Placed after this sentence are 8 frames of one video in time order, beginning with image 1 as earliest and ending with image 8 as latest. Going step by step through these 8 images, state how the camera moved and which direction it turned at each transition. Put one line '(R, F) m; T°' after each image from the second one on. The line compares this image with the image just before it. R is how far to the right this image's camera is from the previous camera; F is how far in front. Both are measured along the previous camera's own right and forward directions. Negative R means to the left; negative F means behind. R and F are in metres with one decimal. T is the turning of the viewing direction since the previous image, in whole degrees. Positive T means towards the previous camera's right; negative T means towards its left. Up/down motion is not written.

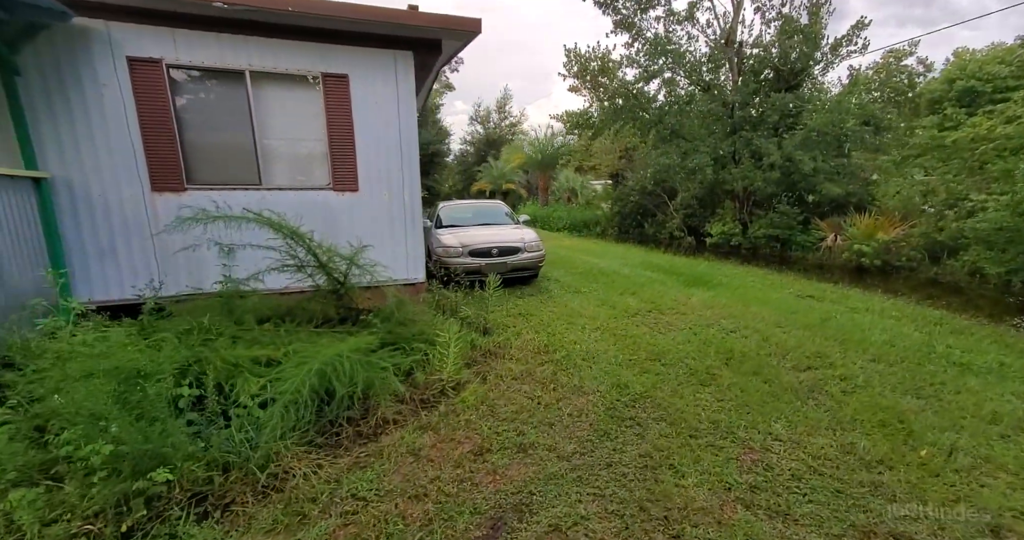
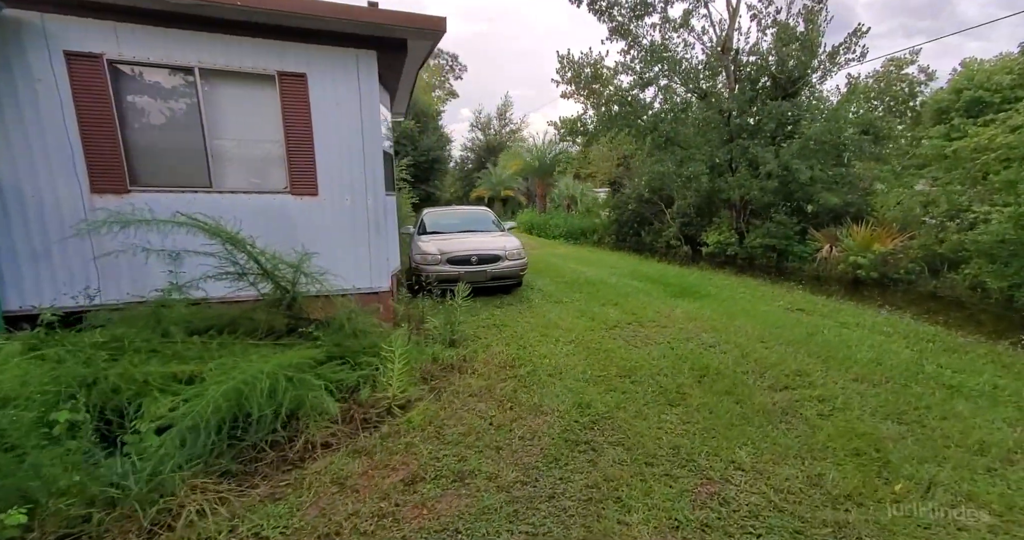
(+0.3, +0.2) m; 0°
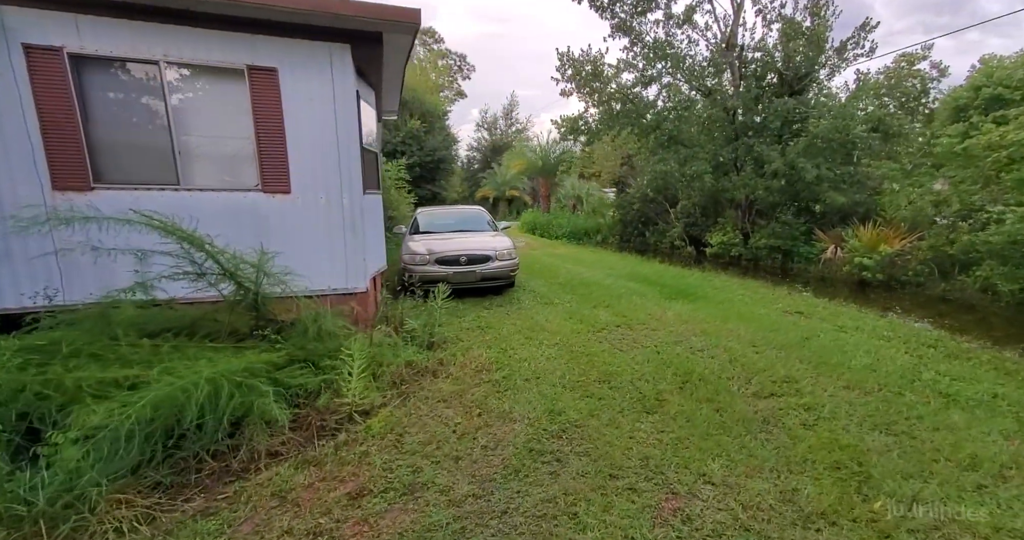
(+0.3, +0.1) m; -1°
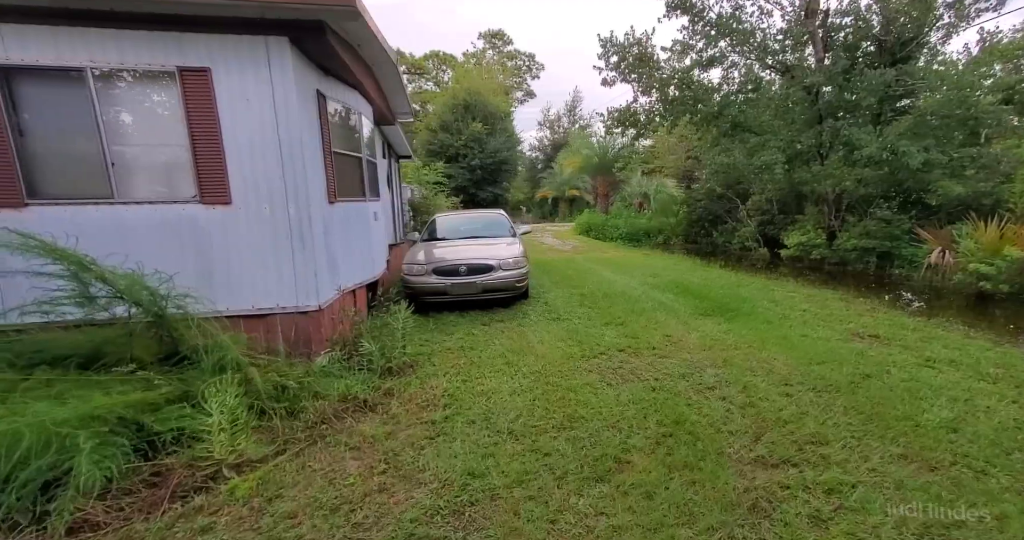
(+0.9, +0.7) m; -10°
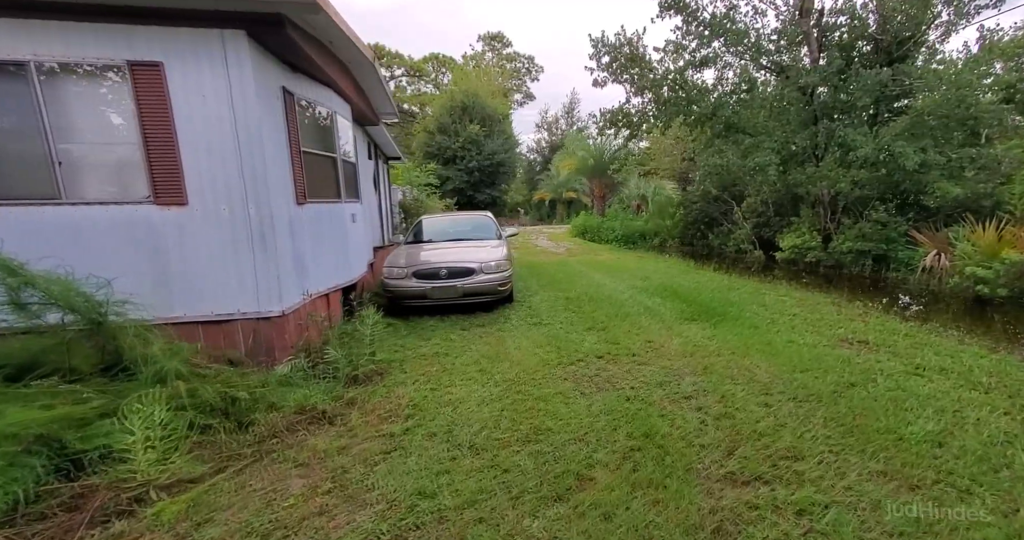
(+0.3, +0.1) m; 0°
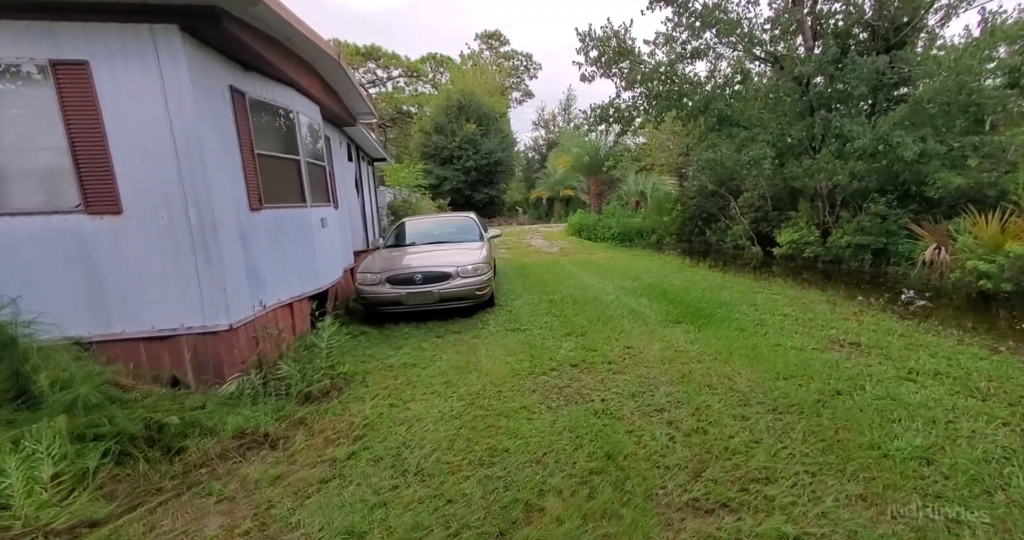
(+0.3, +0.2) m; -1°
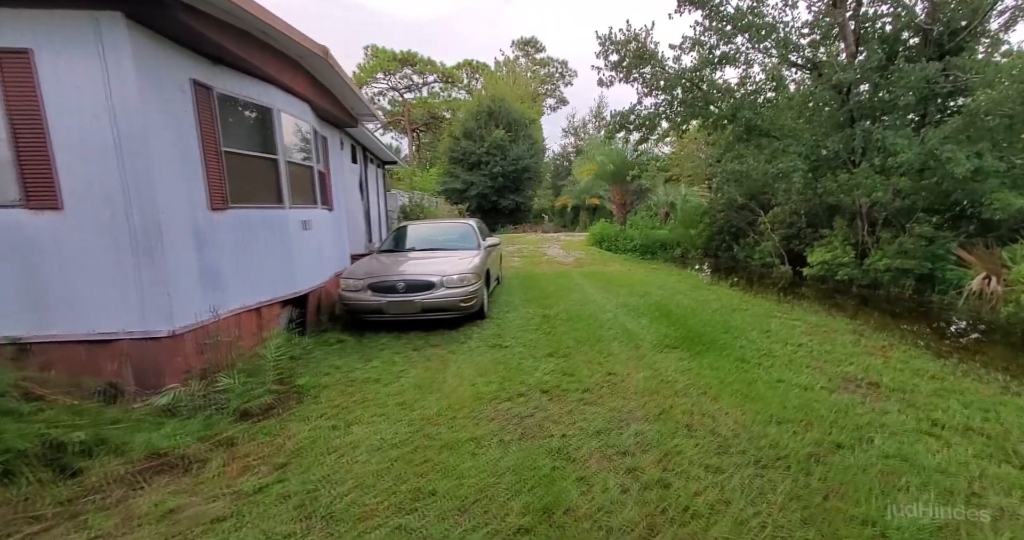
(+0.5, +0.3) m; -4°
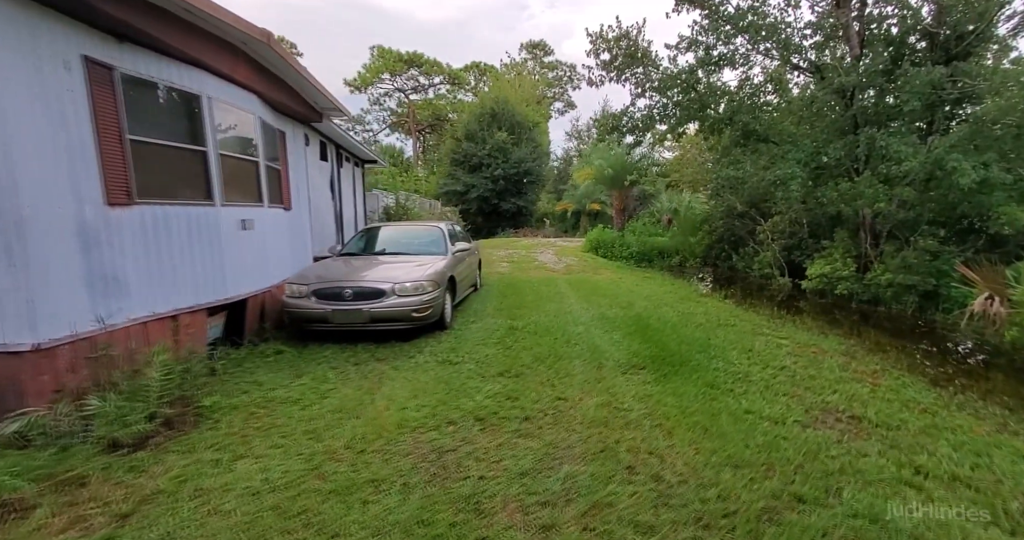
(+0.6, +0.4) m; -1°
